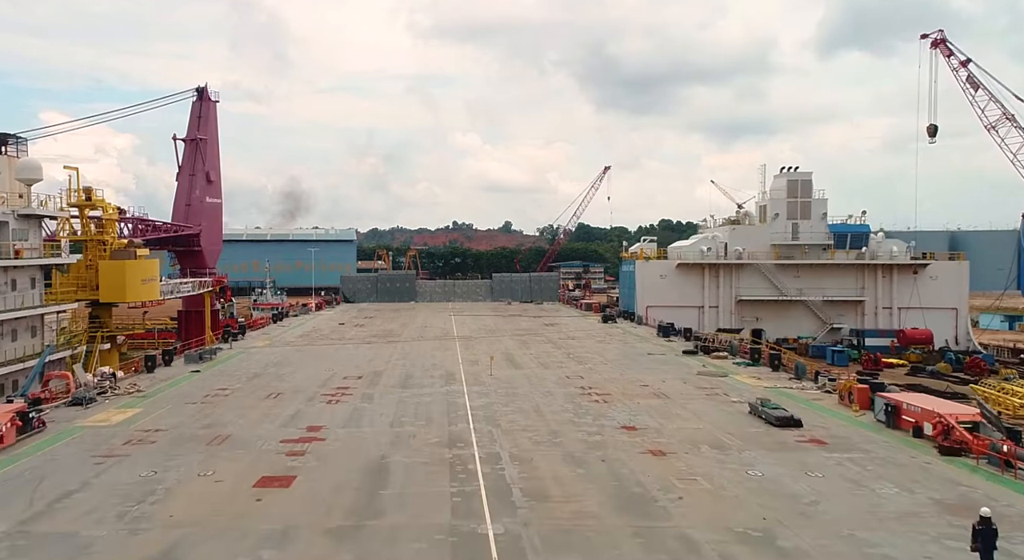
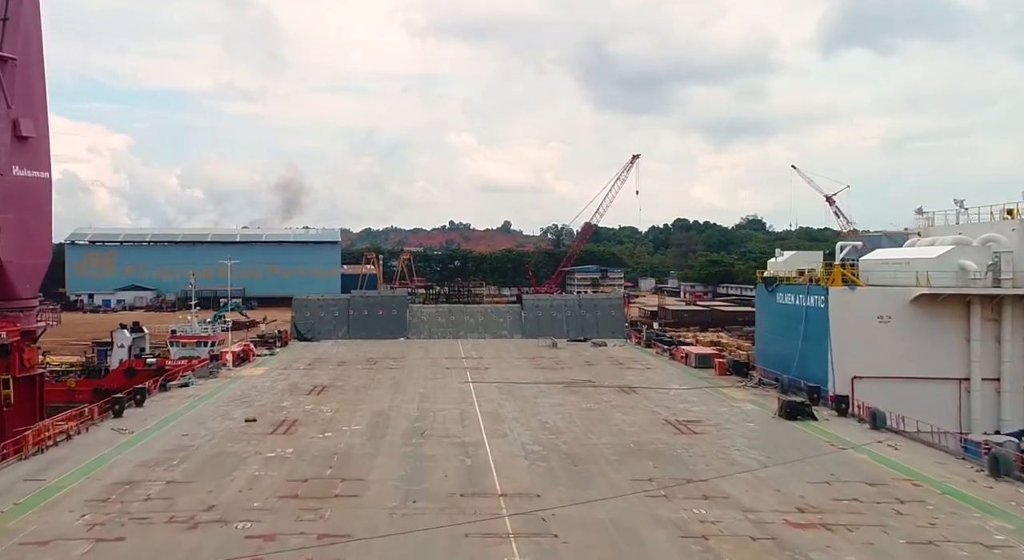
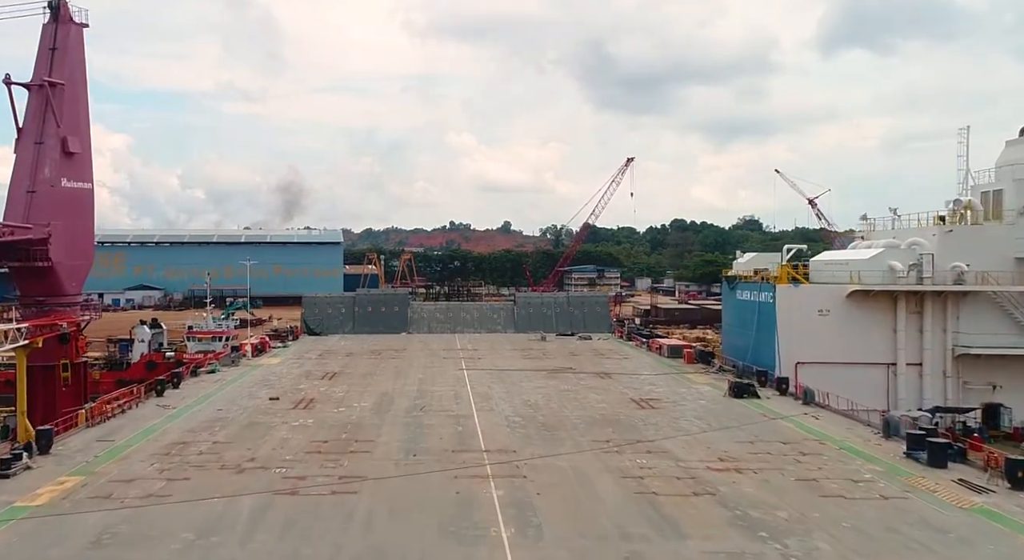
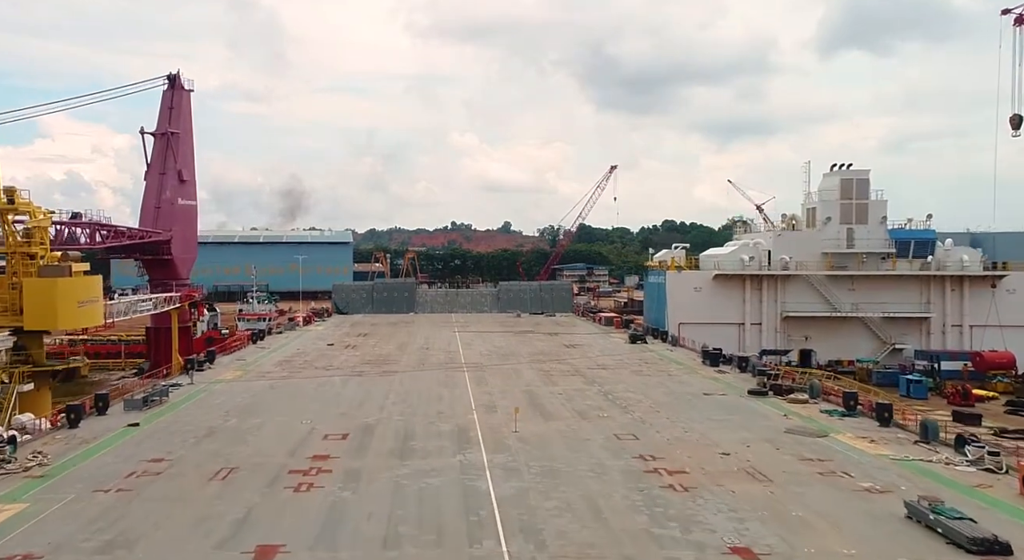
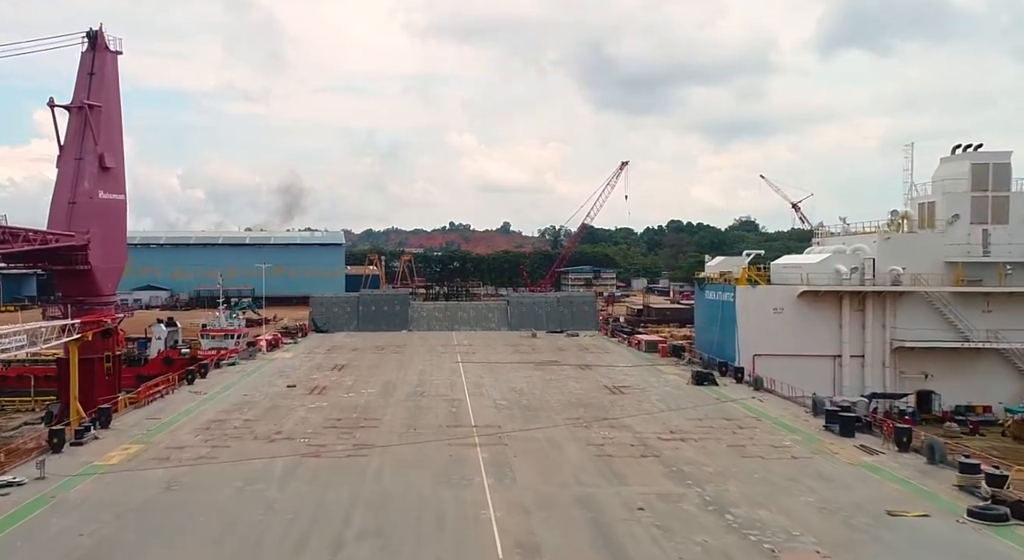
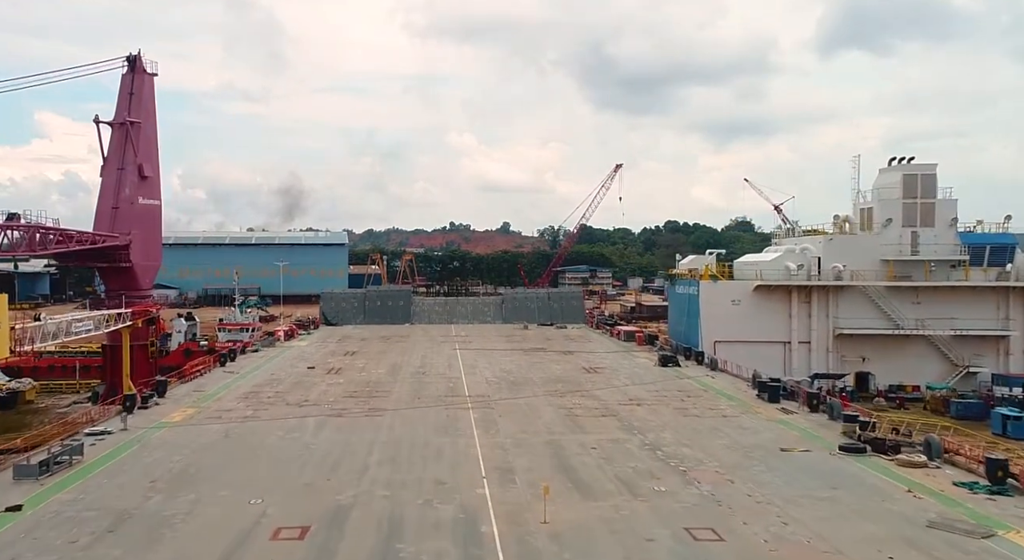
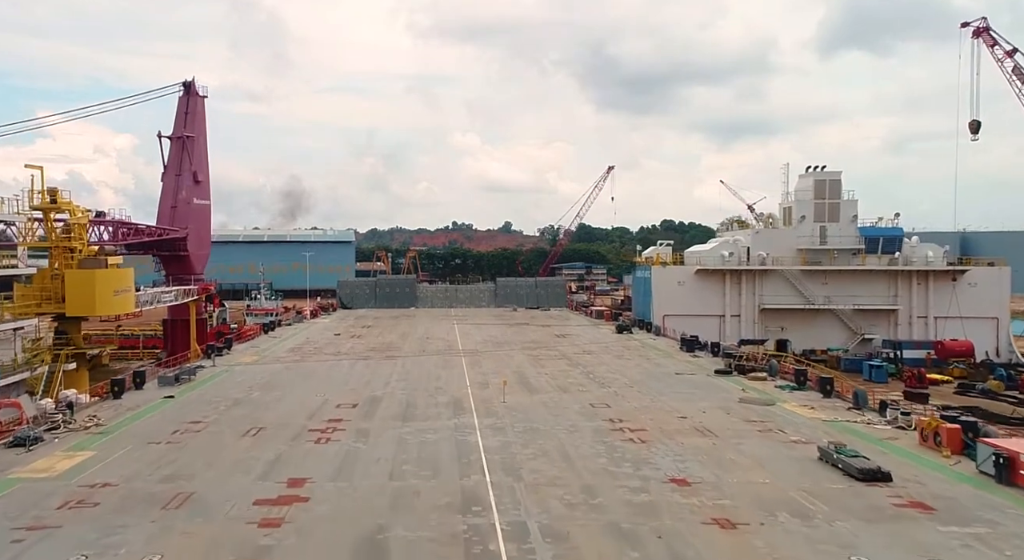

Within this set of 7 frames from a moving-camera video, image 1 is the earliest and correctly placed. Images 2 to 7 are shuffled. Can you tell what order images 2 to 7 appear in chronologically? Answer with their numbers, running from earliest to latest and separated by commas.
7, 4, 6, 5, 3, 2
